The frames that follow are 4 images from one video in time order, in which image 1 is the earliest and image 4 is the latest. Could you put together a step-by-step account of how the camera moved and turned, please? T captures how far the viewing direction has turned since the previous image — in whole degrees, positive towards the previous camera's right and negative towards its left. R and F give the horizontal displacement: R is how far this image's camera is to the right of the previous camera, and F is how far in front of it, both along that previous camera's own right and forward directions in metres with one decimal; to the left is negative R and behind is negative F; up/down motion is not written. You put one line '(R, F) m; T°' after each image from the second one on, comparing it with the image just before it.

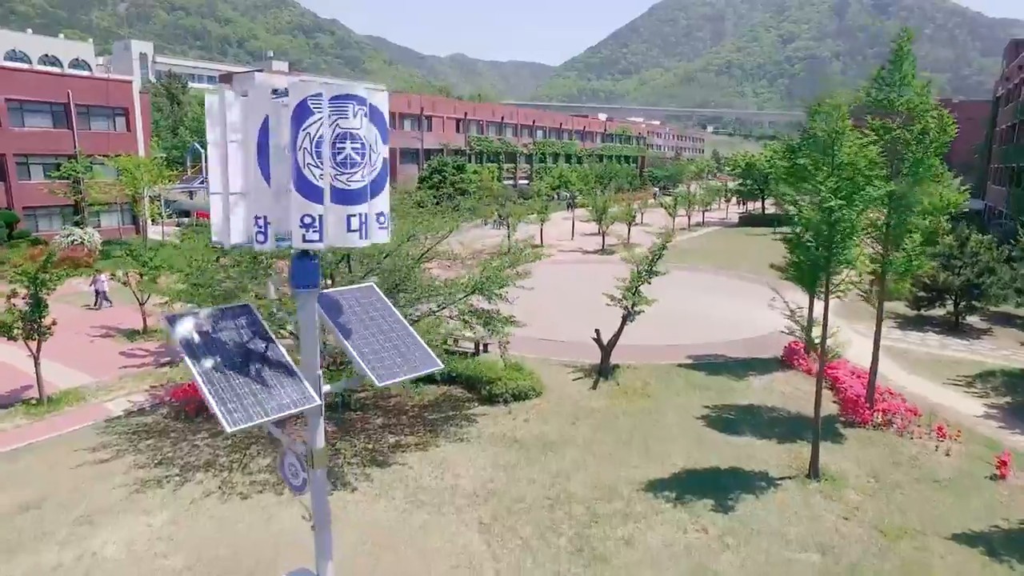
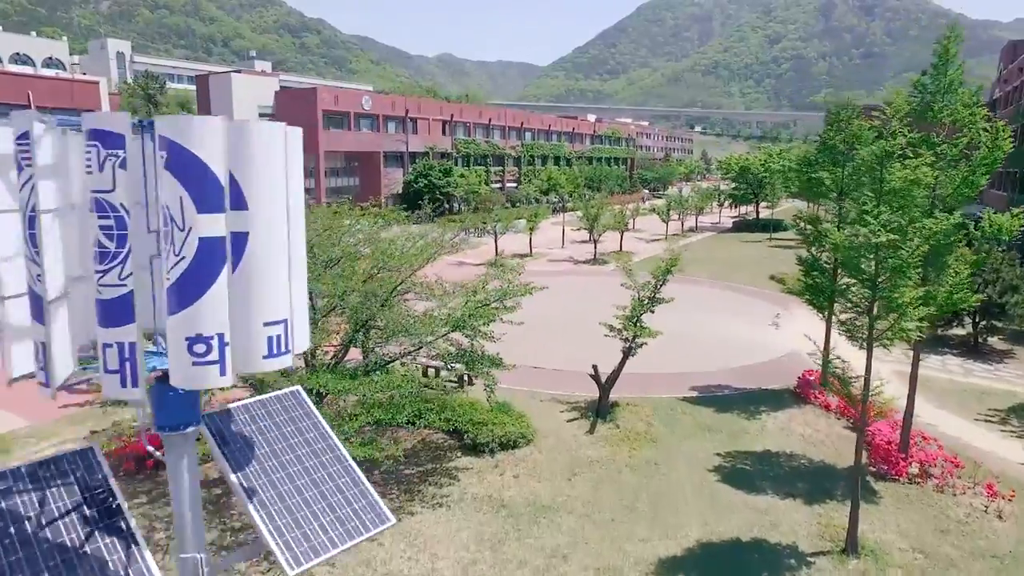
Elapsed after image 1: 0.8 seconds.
(0.0, +1.6) m; +1°
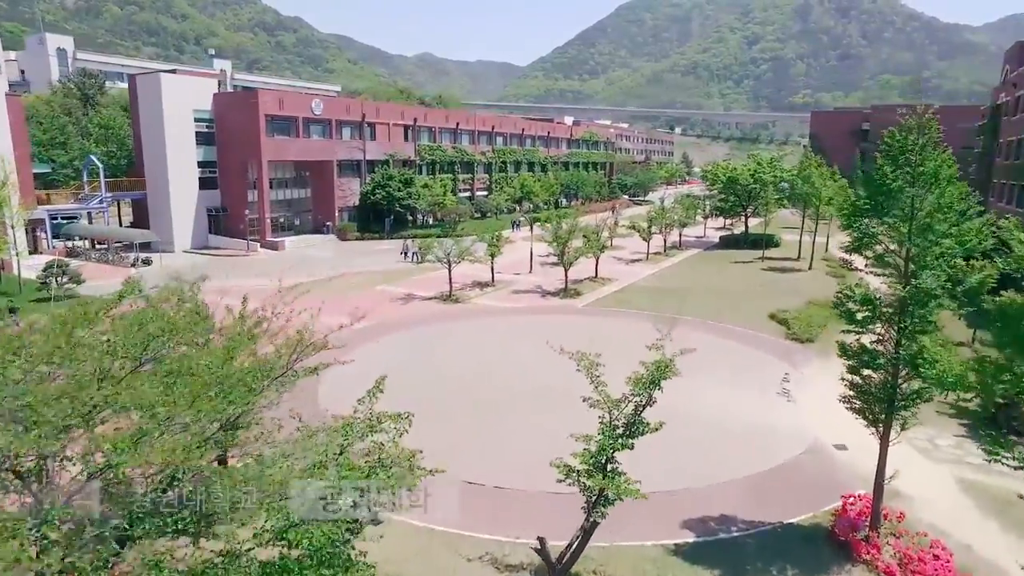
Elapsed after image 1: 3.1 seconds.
(+1.1, +4.9) m; +2°
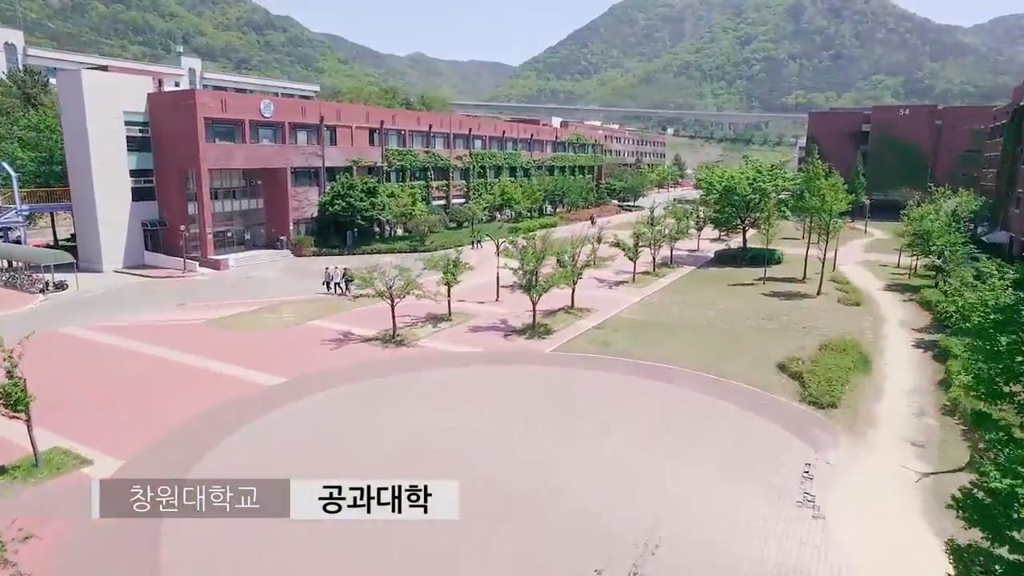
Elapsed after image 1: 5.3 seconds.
(+1.4, +4.9) m; +1°
